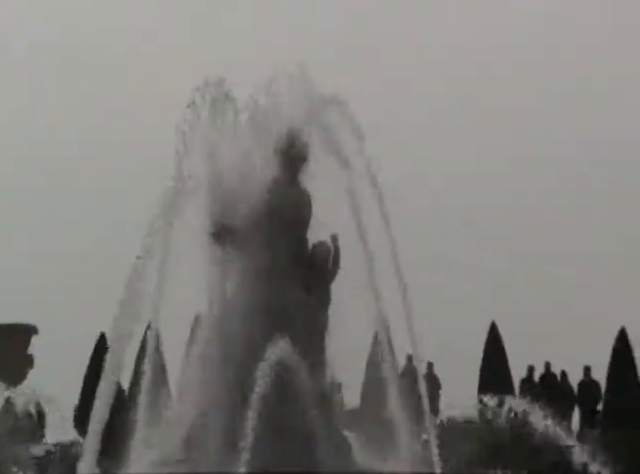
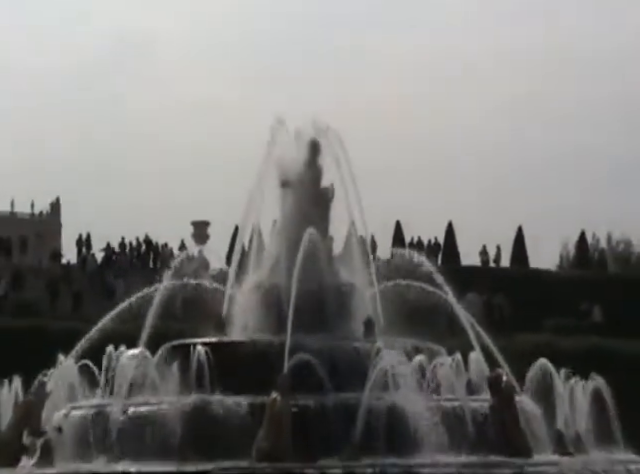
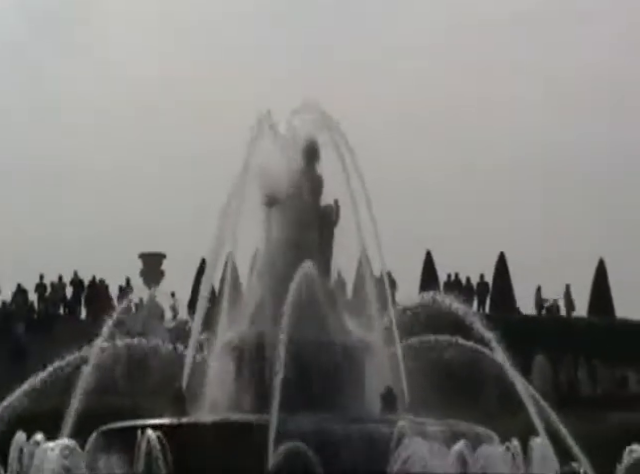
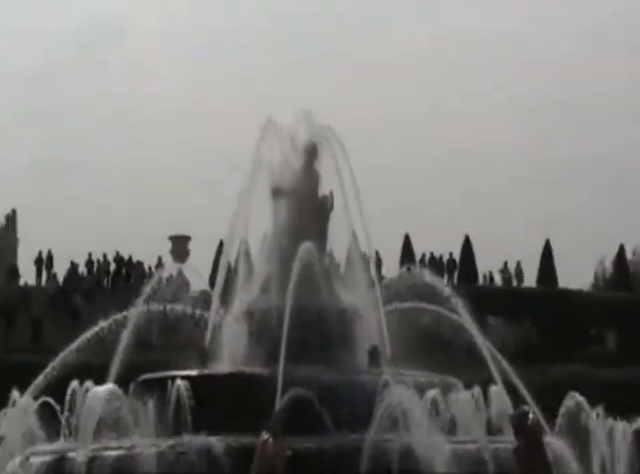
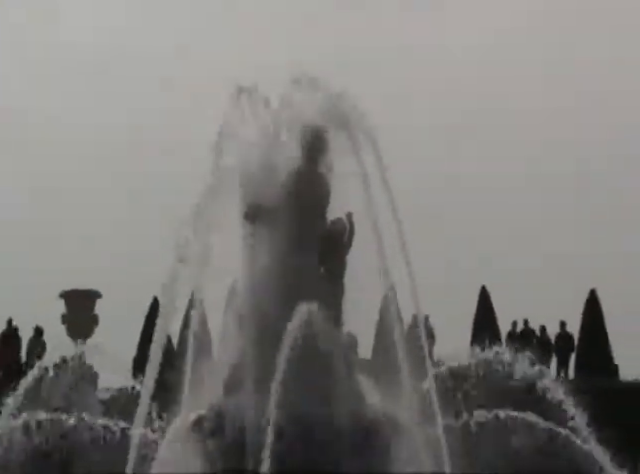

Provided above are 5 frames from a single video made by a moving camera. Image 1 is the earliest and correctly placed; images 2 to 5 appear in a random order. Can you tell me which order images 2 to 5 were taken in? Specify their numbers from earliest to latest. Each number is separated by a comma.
5, 3, 4, 2
